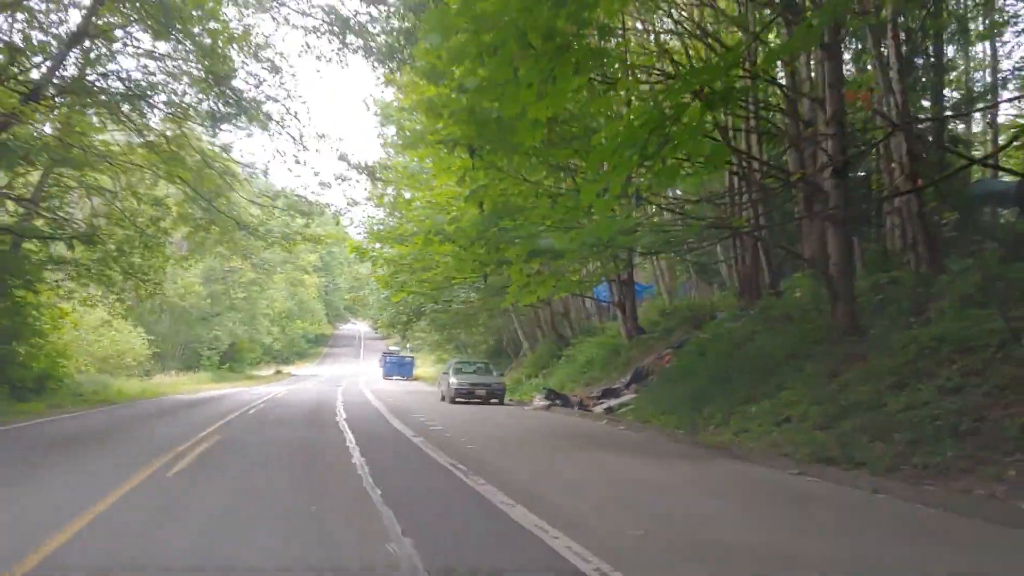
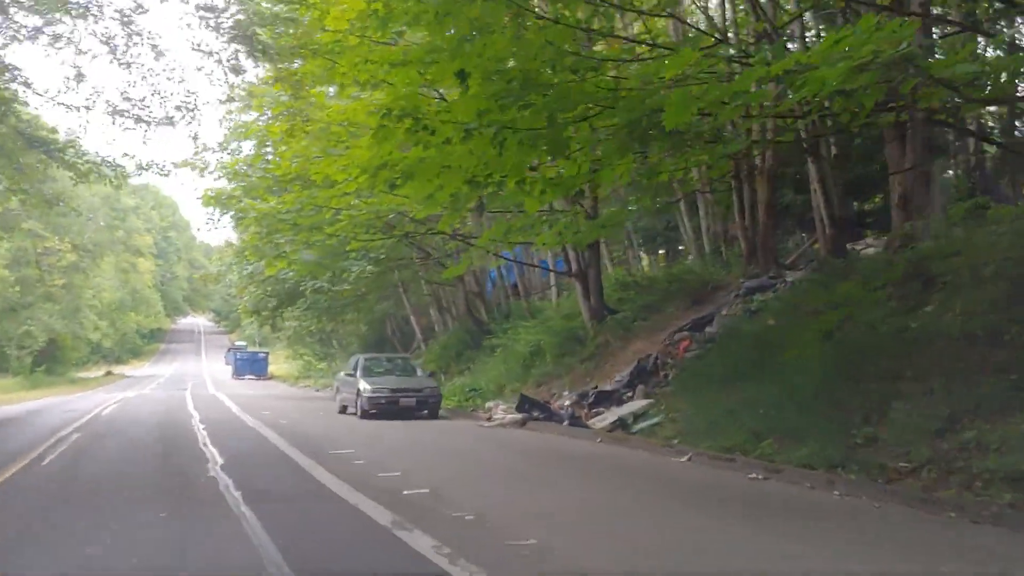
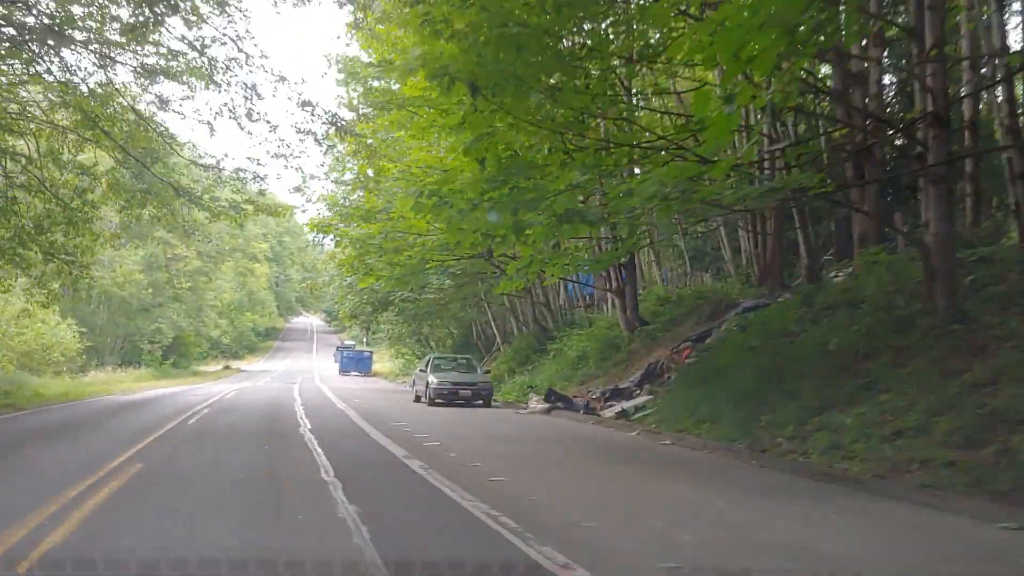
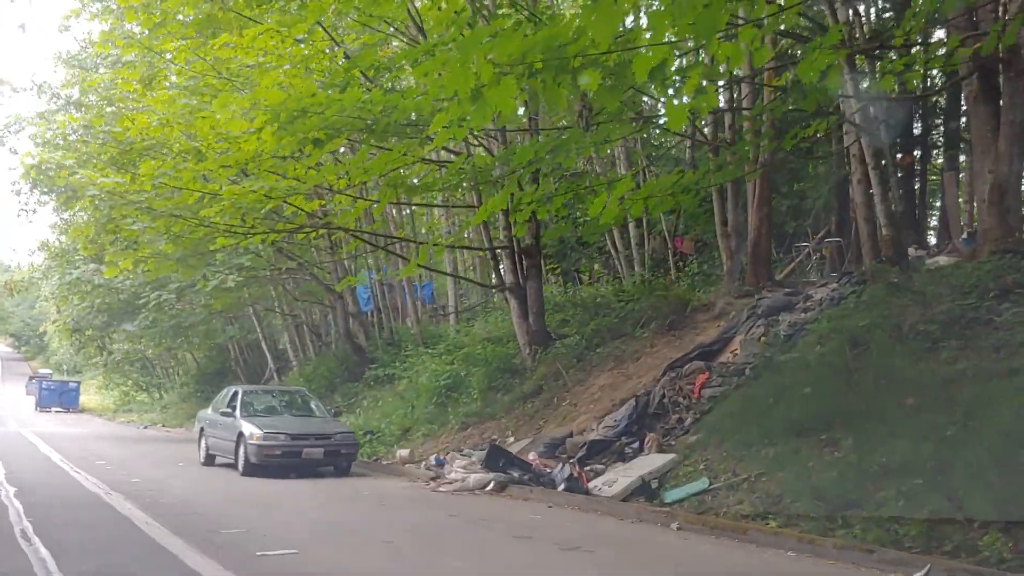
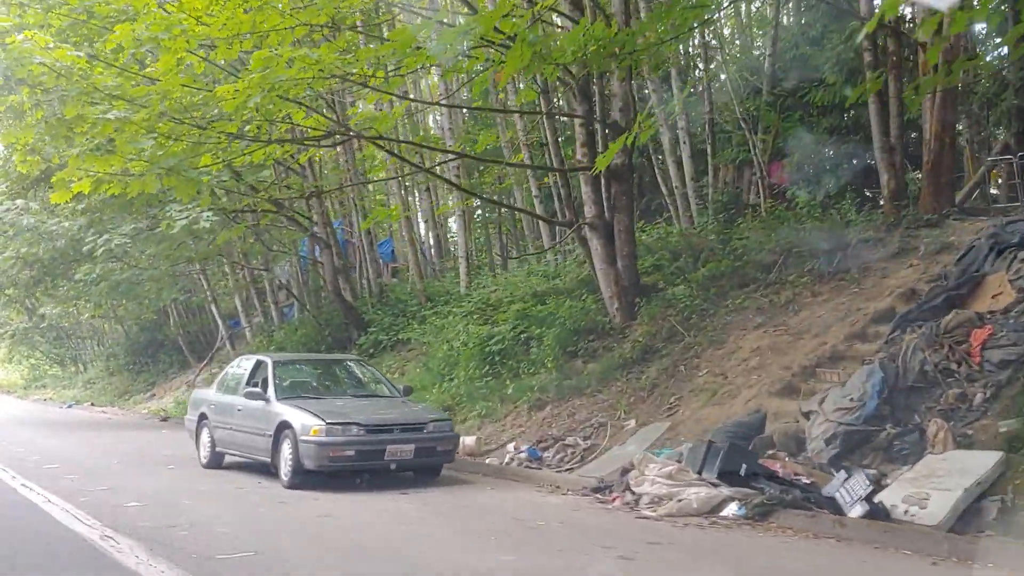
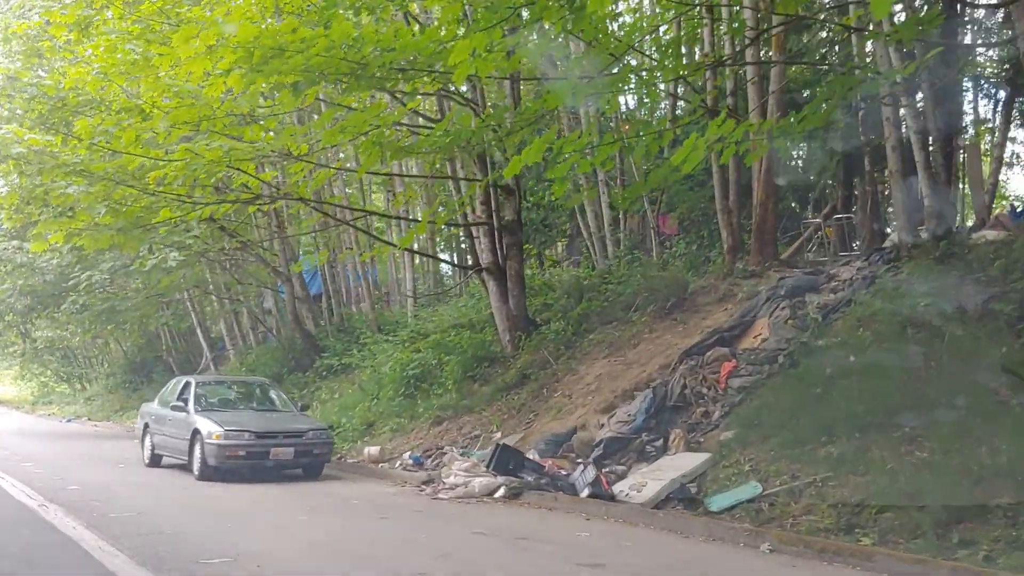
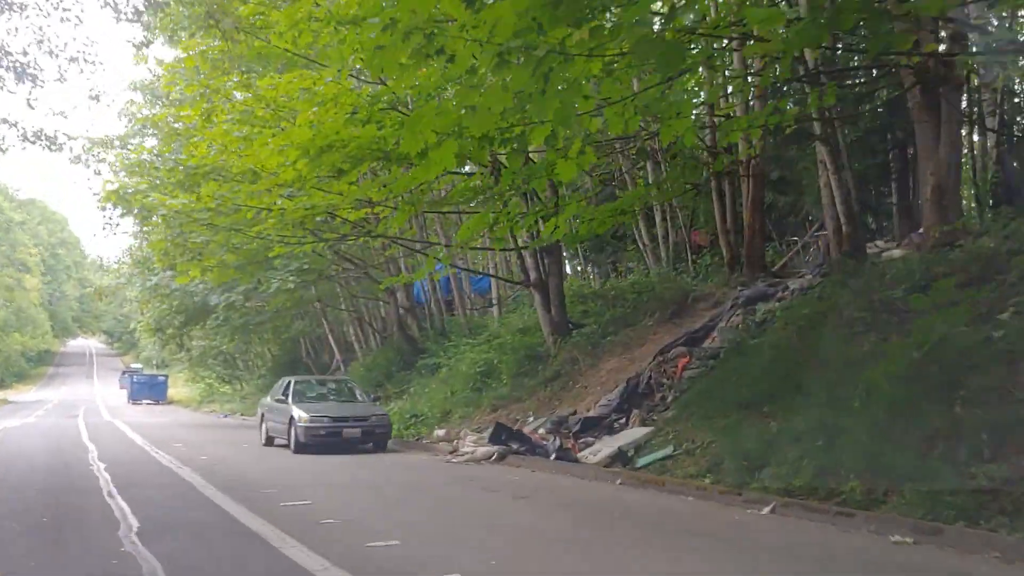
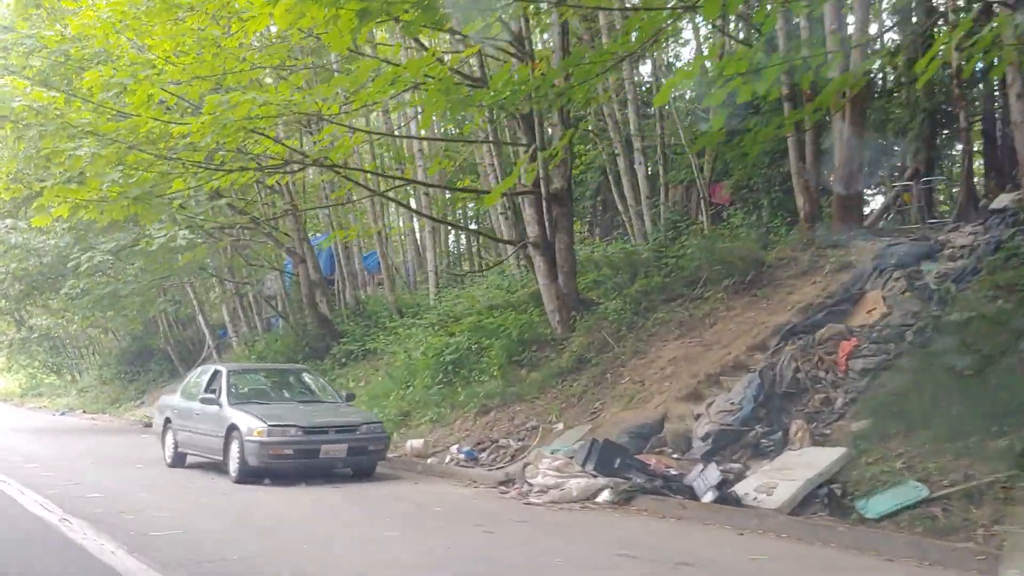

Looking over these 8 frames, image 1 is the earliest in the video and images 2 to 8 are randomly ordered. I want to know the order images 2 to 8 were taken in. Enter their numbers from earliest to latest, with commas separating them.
3, 2, 7, 4, 6, 8, 5
